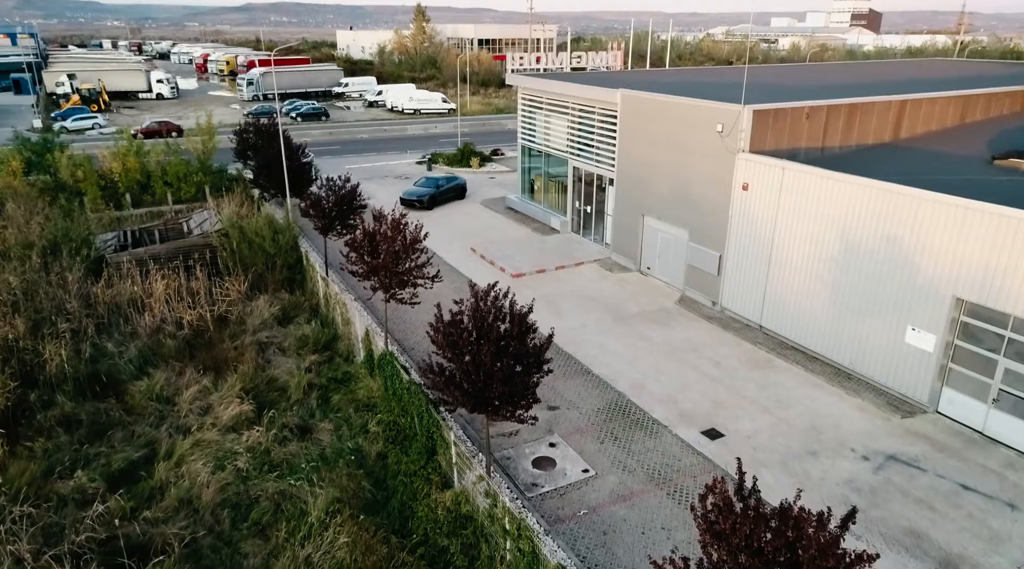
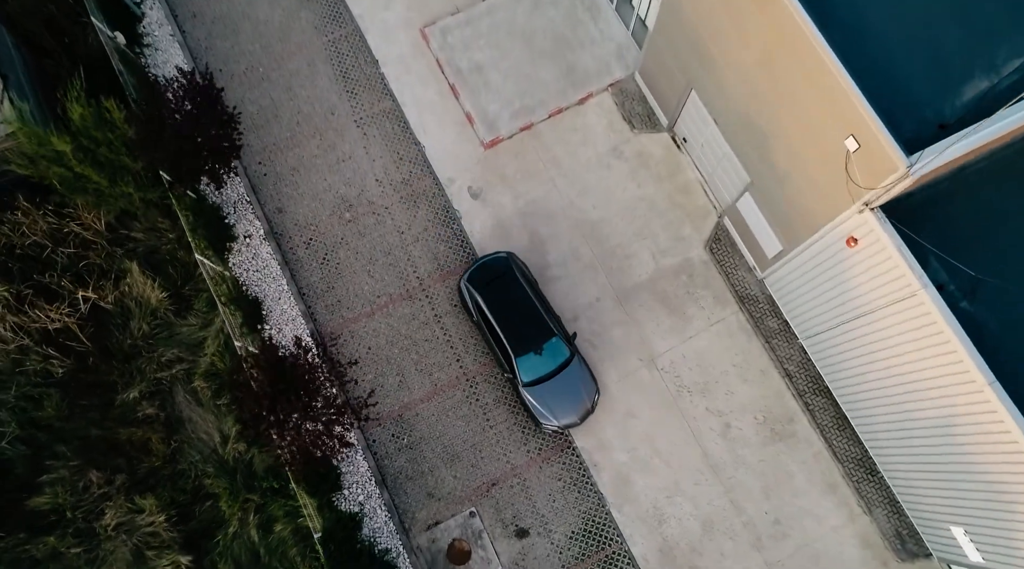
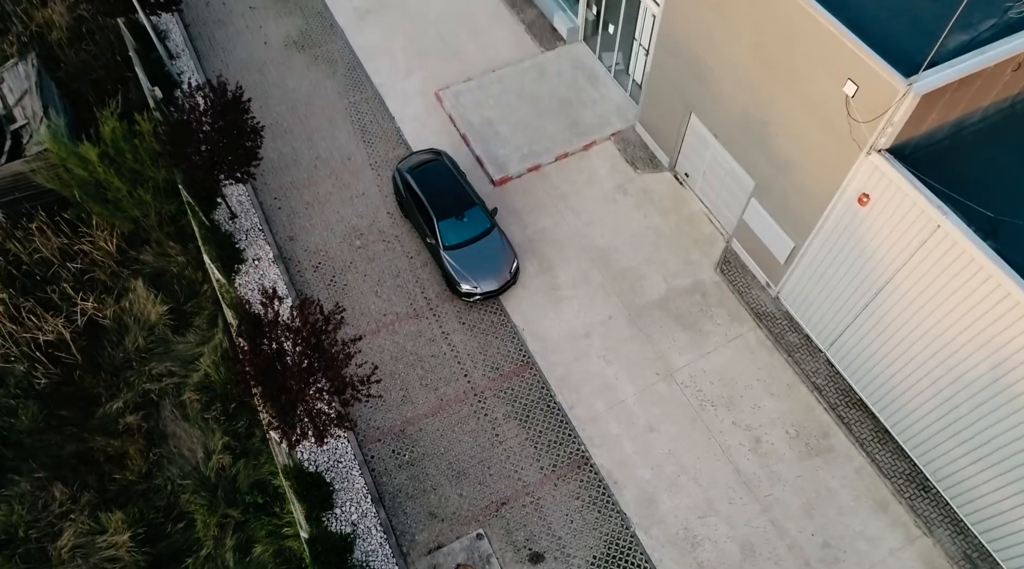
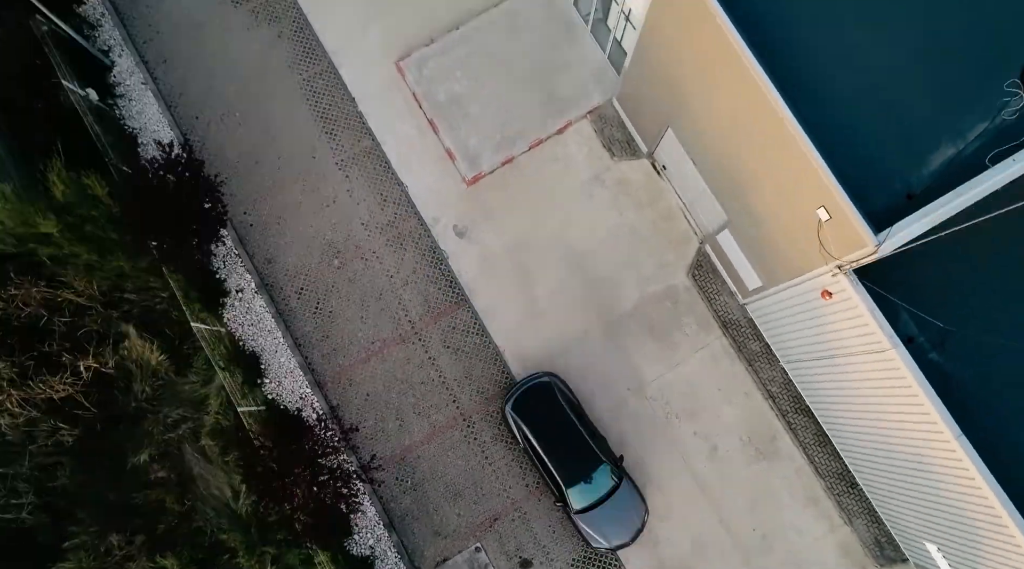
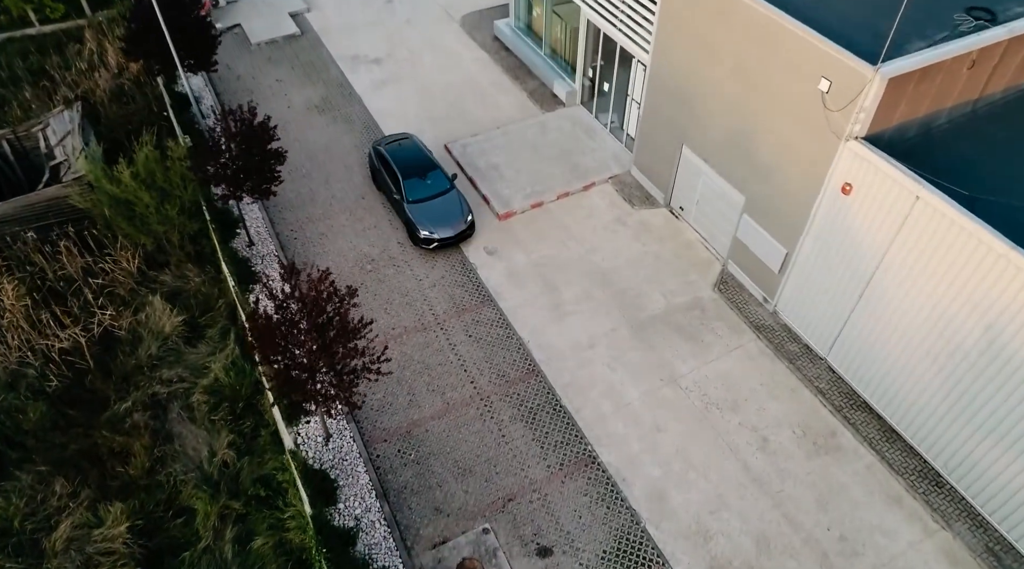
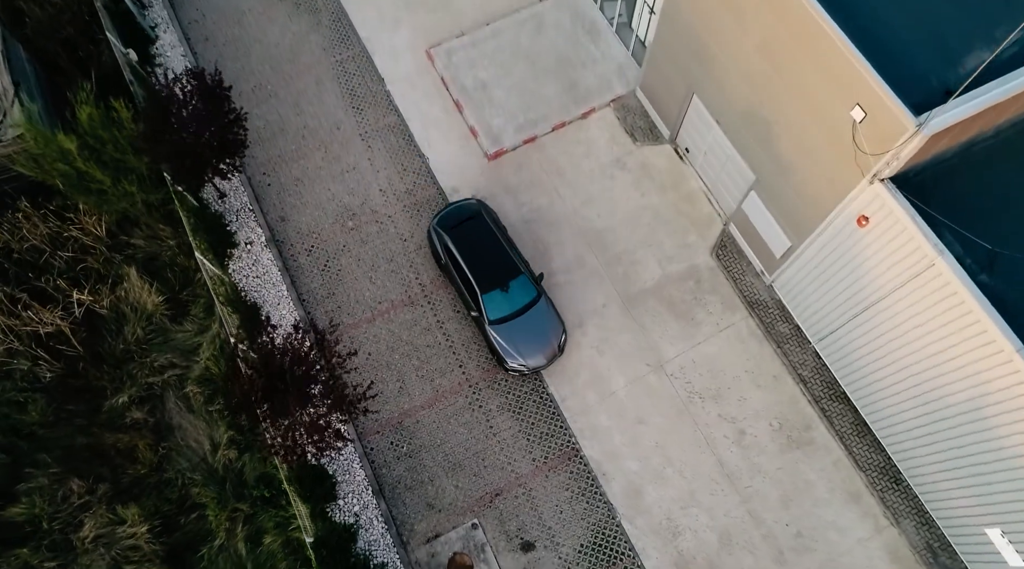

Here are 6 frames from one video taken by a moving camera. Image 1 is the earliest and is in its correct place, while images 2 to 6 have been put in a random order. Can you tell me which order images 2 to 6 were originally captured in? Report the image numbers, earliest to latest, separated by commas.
5, 3, 6, 2, 4
